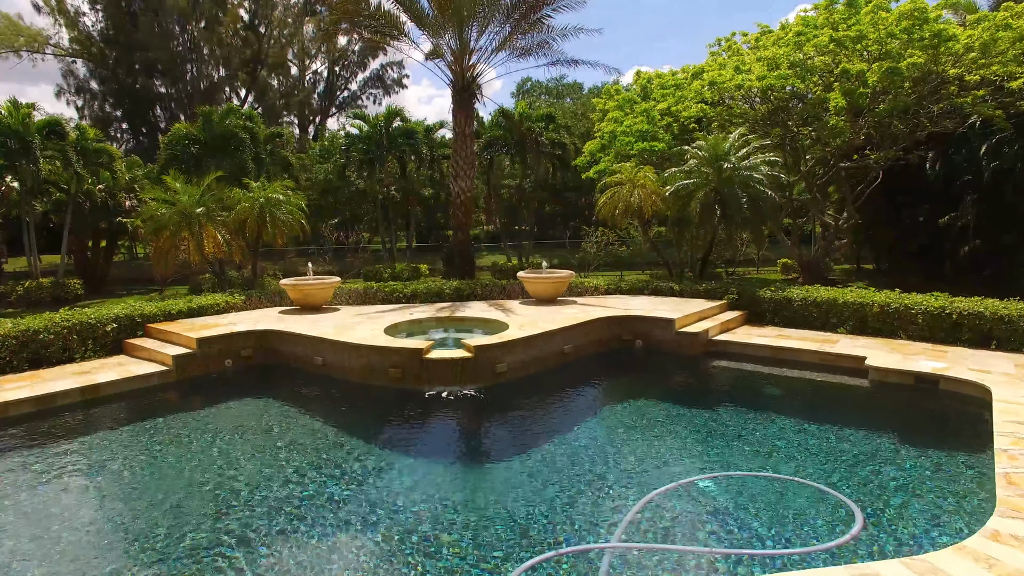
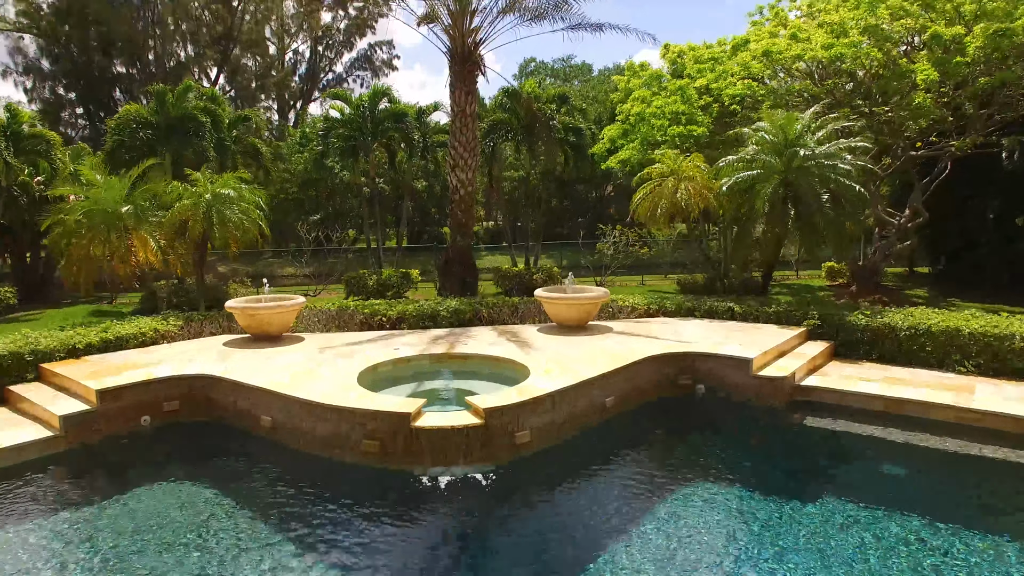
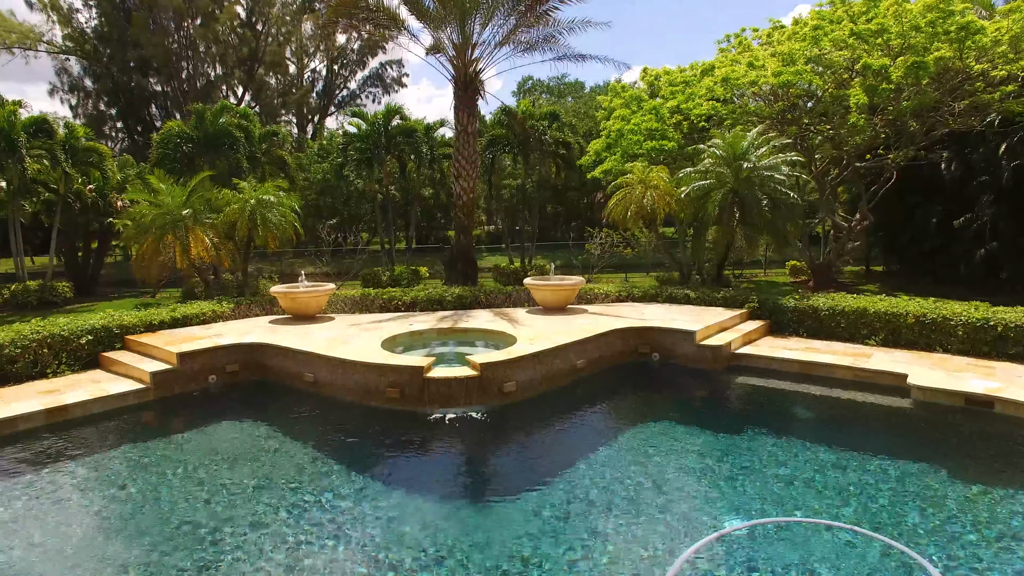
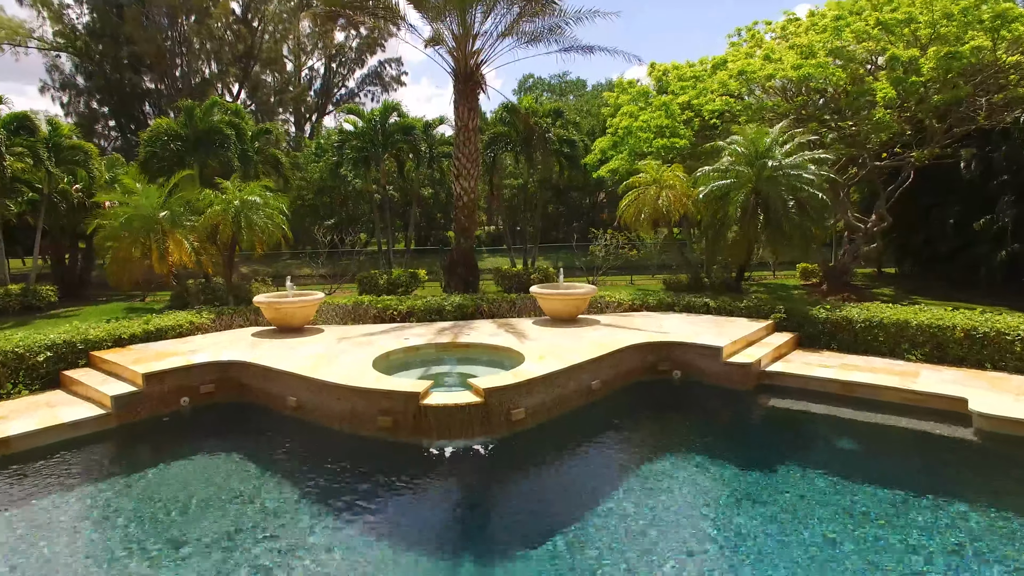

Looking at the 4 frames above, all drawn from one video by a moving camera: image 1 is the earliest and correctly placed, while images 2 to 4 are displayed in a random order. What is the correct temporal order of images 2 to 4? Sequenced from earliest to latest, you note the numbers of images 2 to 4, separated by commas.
3, 4, 2
